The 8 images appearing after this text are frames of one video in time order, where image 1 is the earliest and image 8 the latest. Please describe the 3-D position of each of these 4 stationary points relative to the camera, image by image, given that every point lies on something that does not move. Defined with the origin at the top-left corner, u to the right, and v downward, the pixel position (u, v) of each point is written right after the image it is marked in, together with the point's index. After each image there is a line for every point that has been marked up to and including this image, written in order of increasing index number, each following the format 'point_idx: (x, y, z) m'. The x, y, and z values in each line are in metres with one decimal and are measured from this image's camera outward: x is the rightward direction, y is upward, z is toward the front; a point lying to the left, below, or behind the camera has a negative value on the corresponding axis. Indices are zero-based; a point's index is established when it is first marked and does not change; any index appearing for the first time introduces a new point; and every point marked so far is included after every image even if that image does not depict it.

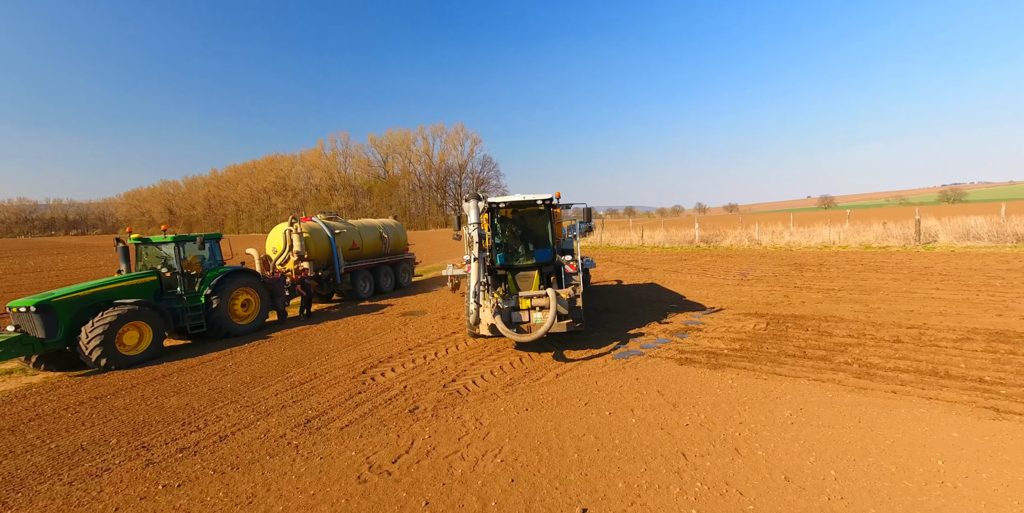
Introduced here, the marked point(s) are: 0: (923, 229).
0: (+13.6, +1.1, +15.3) m
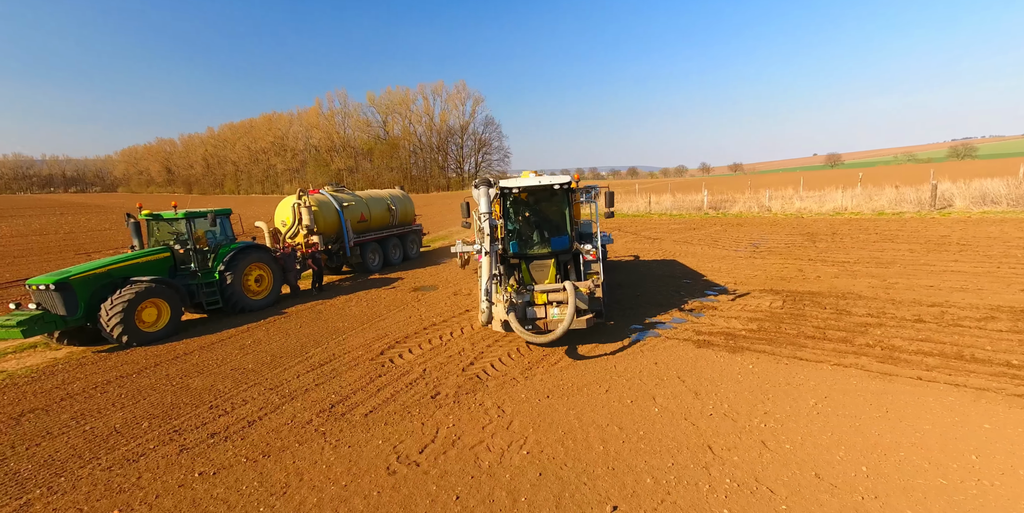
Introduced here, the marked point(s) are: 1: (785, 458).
0: (+13.9, +2.2, +14.9) m
1: (+2.2, -1.7, +3.8) m
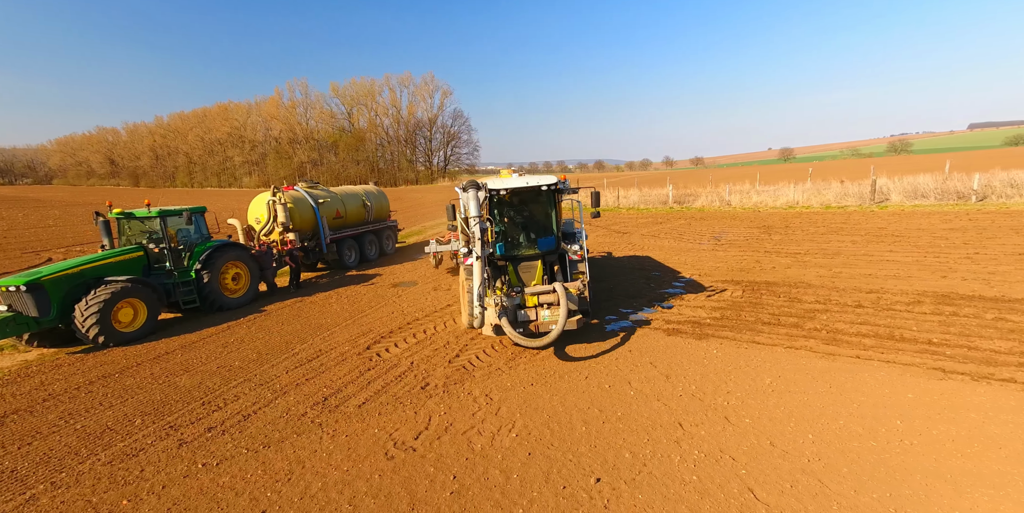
0: (+13.0, +2.5, +16.1) m
1: (+2.2, -1.6, +4.3) m
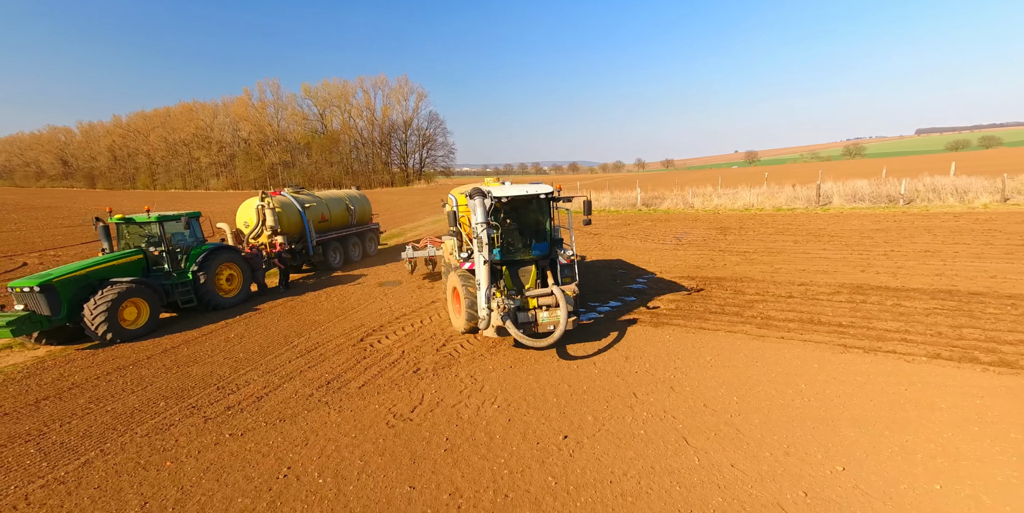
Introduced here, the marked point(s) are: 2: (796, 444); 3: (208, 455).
0: (+12.1, +2.6, +17.7) m
1: (+2.0, -1.6, +5.2) m
2: (+2.6, -1.7, +4.1) m
3: (-2.9, -1.9, +4.4) m
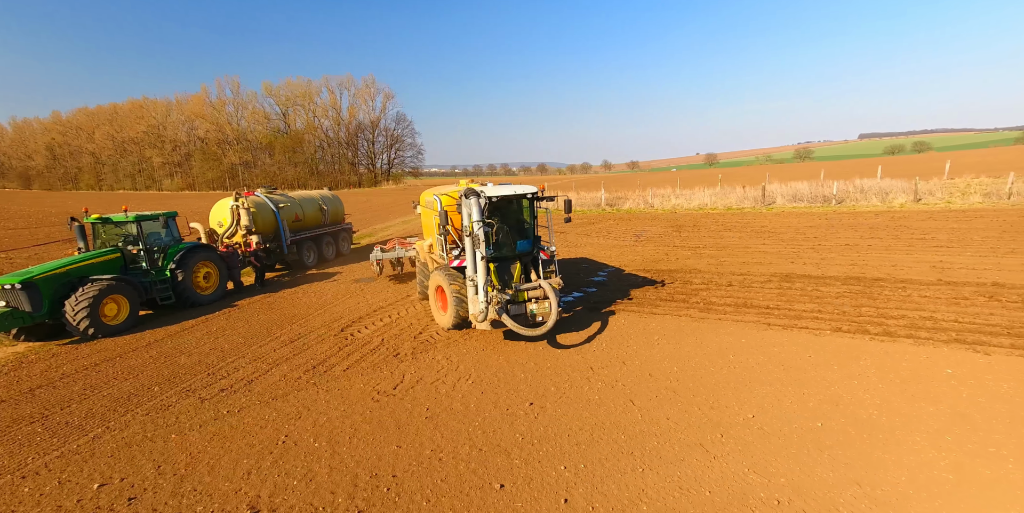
0: (+10.8, +2.7, +19.1) m
1: (+1.6, -1.5, +6.0) m
2: (+2.3, -1.6, +5.0) m
3: (-3.2, -1.8, +4.9) m
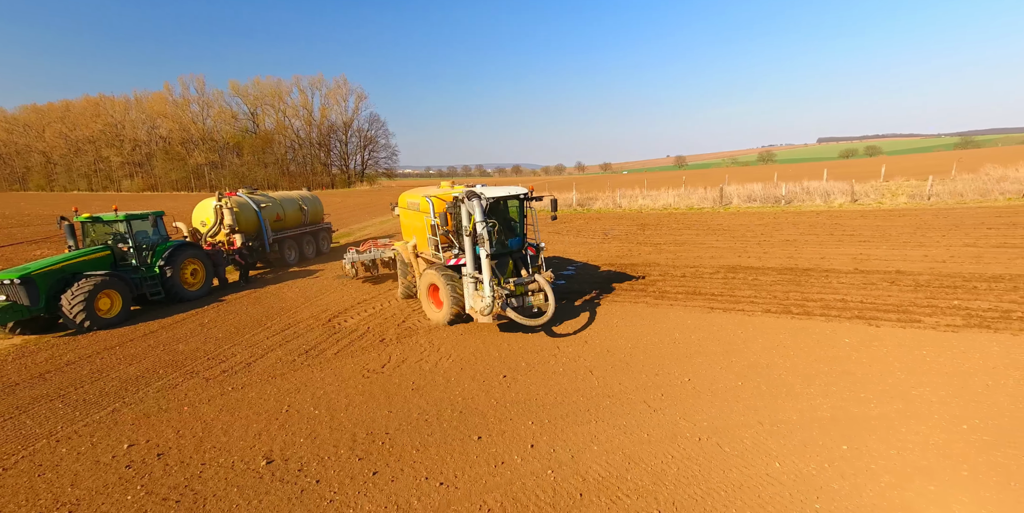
0: (+9.7, +2.9, +20.5) m
1: (+1.2, -1.3, +6.9) m
2: (+2.0, -1.4, +5.9) m
3: (-3.5, -1.7, +5.5) m
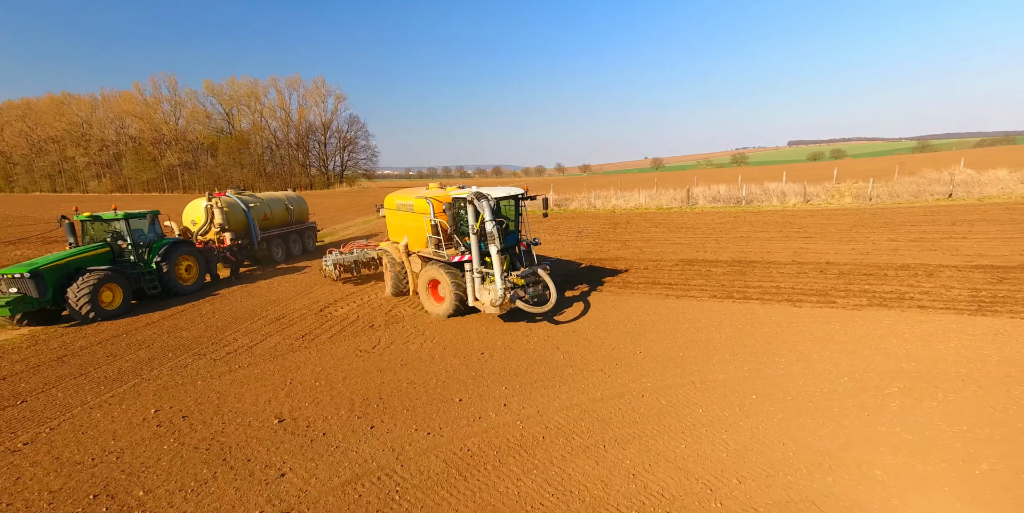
0: (+8.7, +3.0, +21.8) m
1: (+0.8, -1.2, +7.8) m
2: (+1.6, -1.3, +6.8) m
3: (-3.9, -1.6, +6.2) m
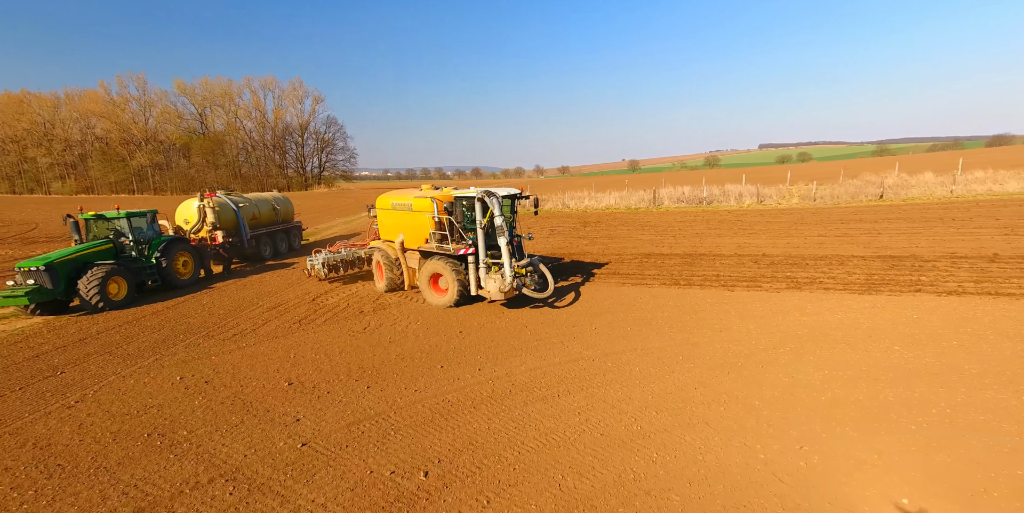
0: (+7.6, +3.2, +23.2) m
1: (+0.3, -1.1, +8.9) m
2: (+1.2, -1.1, +7.9) m
3: (-4.3, -1.5, +7.1) m
